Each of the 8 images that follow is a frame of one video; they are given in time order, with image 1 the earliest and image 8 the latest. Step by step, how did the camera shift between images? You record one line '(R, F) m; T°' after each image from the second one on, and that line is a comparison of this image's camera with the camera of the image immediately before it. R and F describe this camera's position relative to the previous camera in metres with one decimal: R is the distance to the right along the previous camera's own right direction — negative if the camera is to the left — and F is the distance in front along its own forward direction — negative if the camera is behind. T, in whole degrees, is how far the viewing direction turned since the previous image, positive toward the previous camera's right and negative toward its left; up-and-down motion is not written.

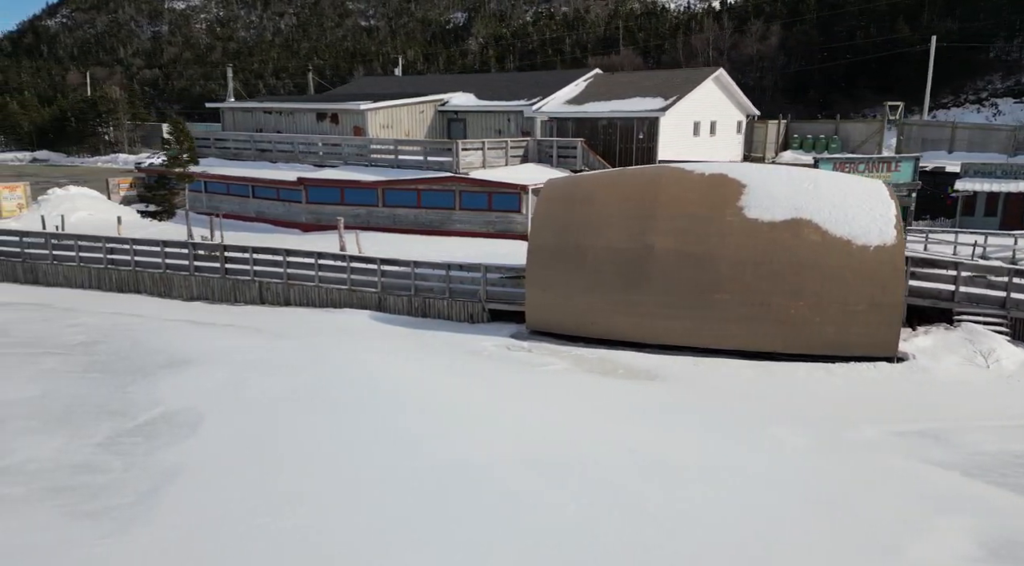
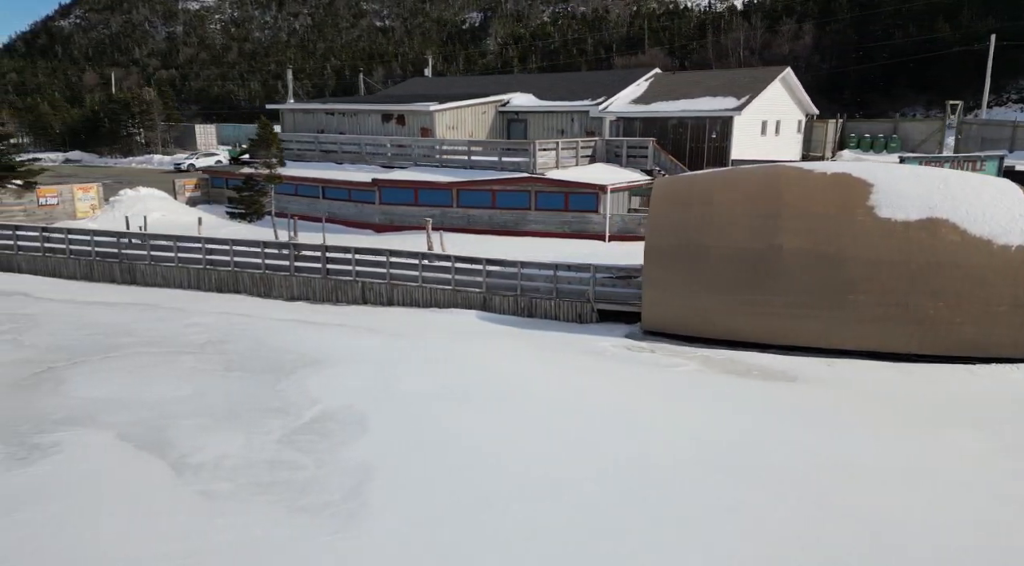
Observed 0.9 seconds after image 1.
(-1.9, -0.1) m; 0°
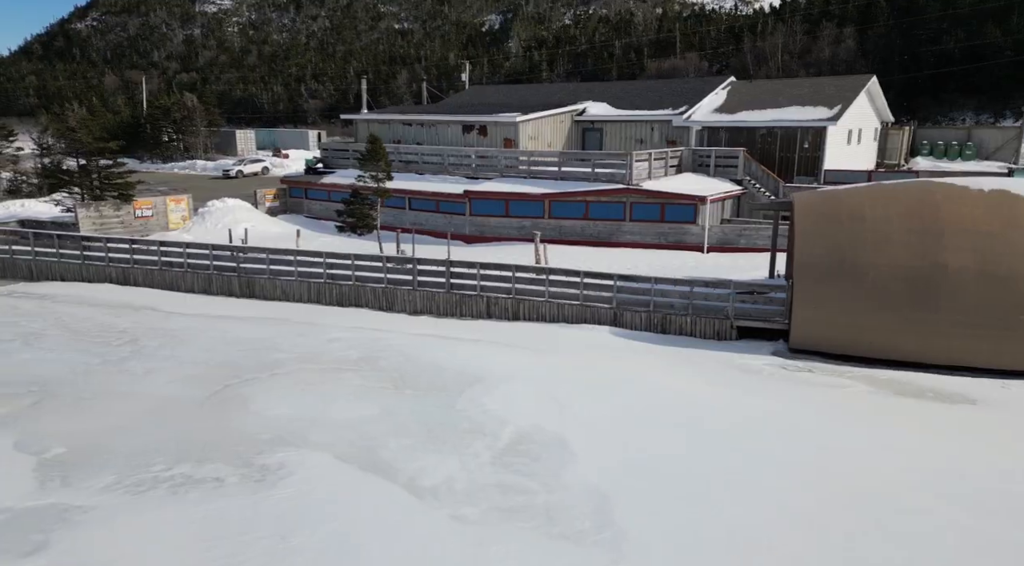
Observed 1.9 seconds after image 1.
(-2.4, -0.2) m; 0°
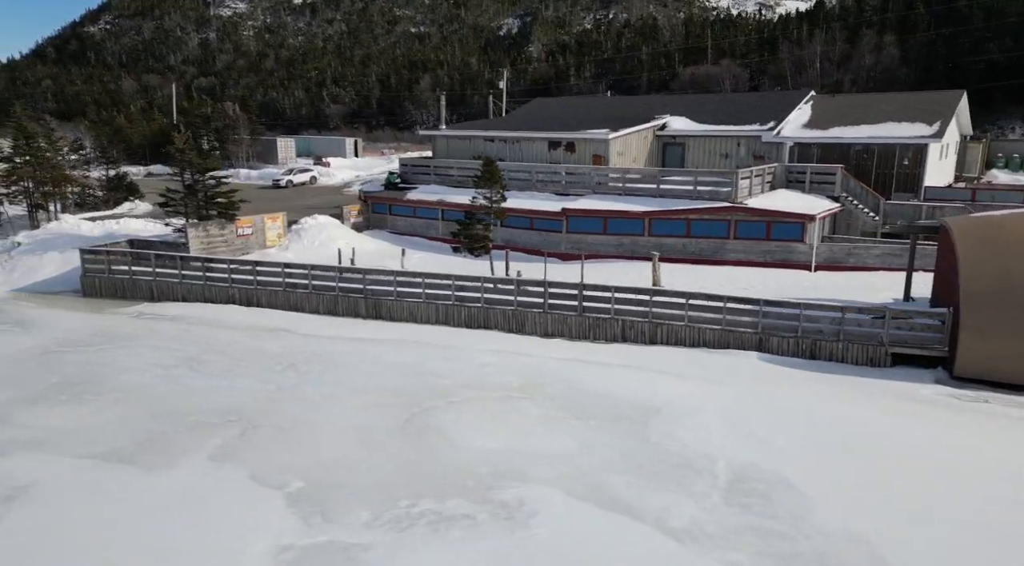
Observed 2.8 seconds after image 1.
(-2.7, -0.2) m; 0°
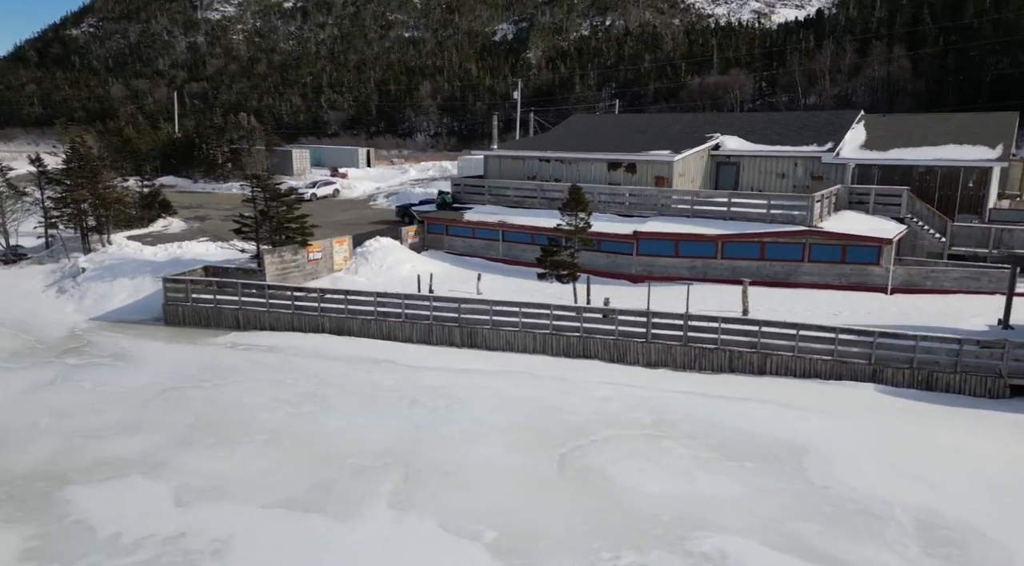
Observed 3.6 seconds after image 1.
(-2.6, 0.0) m; +2°
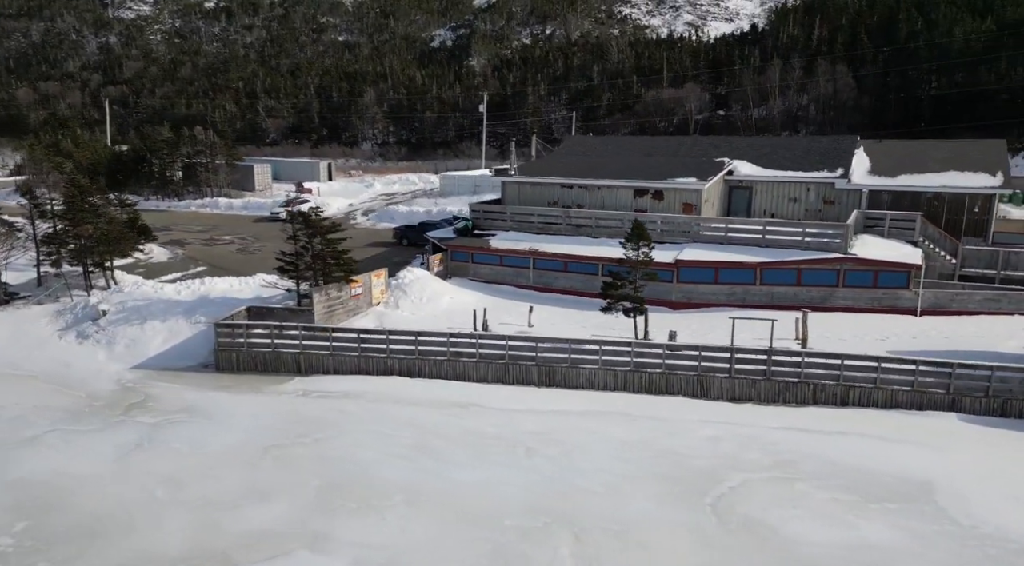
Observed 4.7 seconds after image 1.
(-3.6, +0.2) m; +6°
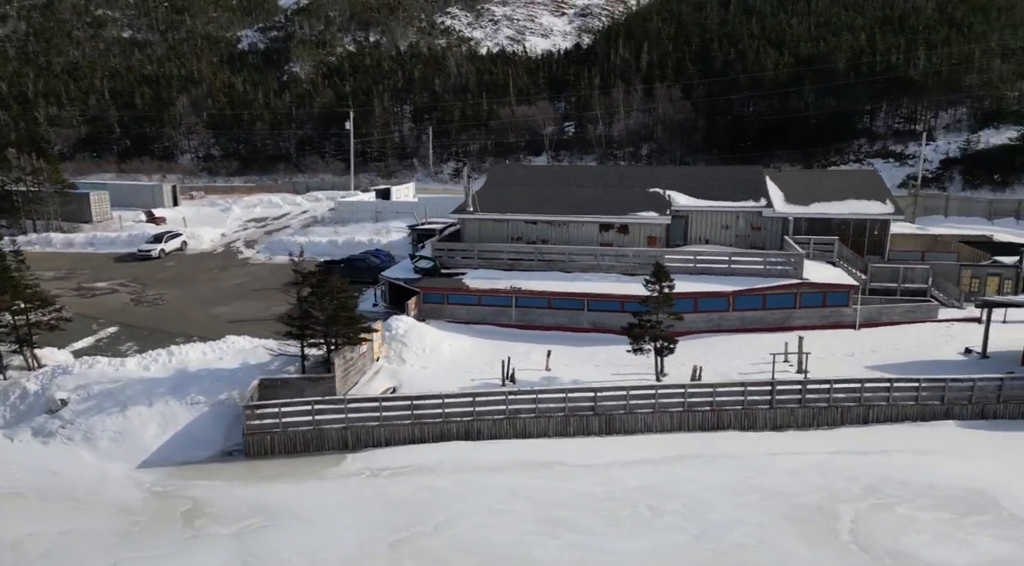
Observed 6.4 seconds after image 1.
(-6.1, +0.9) m; +17°
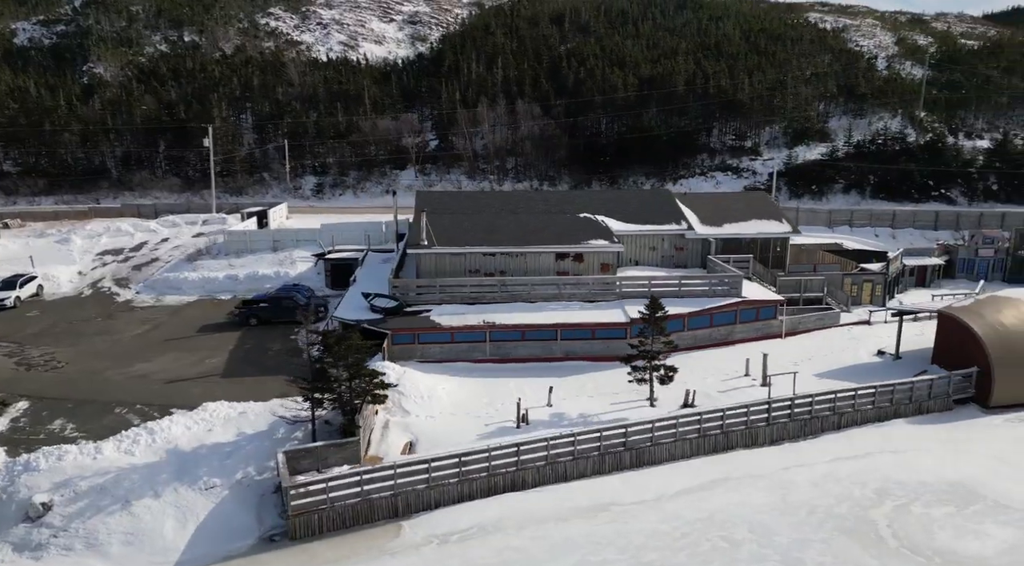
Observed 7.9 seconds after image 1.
(-5.4, +0.8) m; +16°
